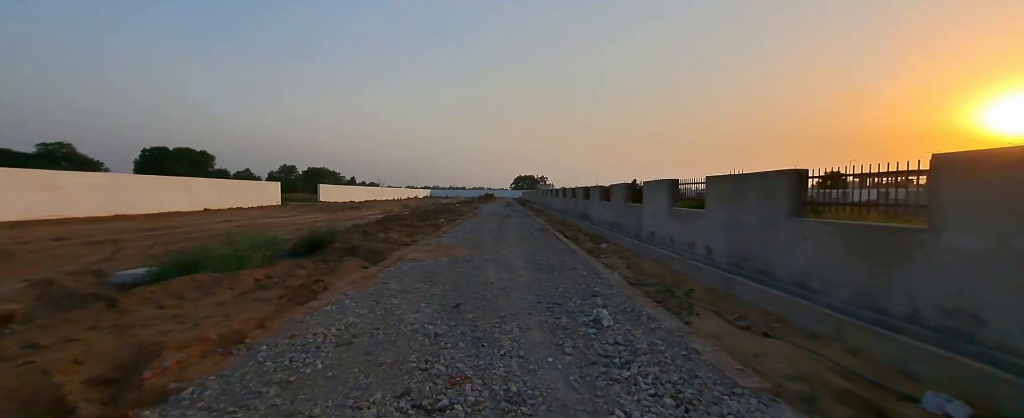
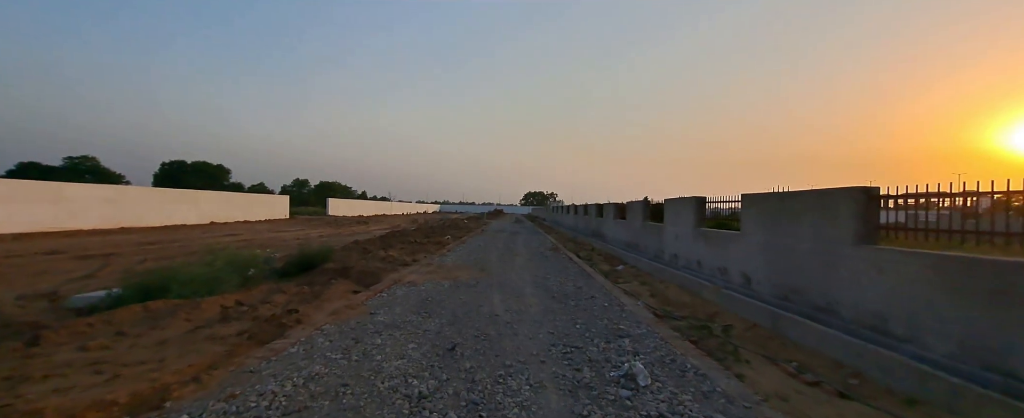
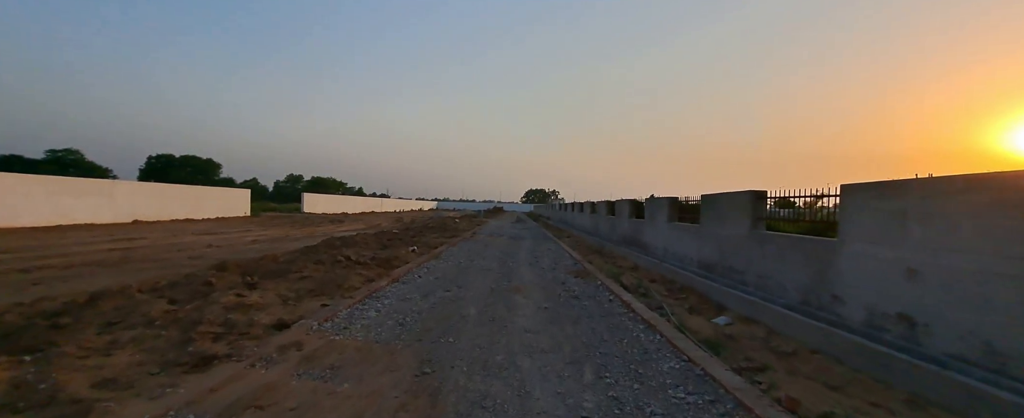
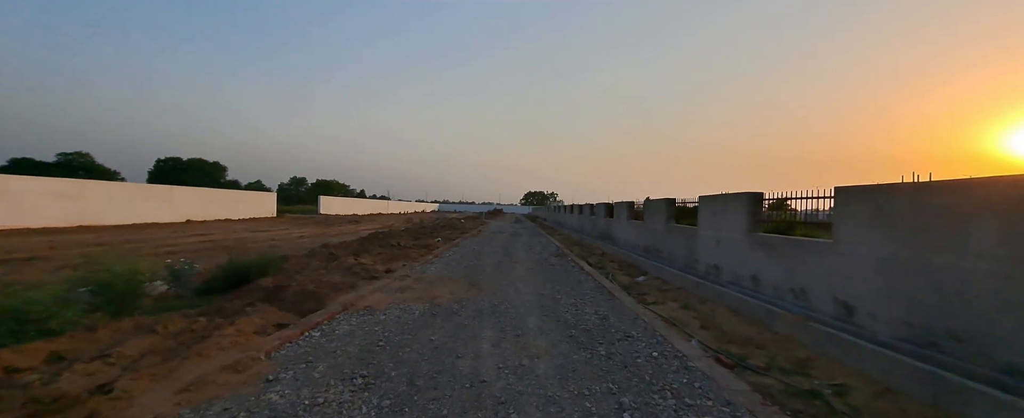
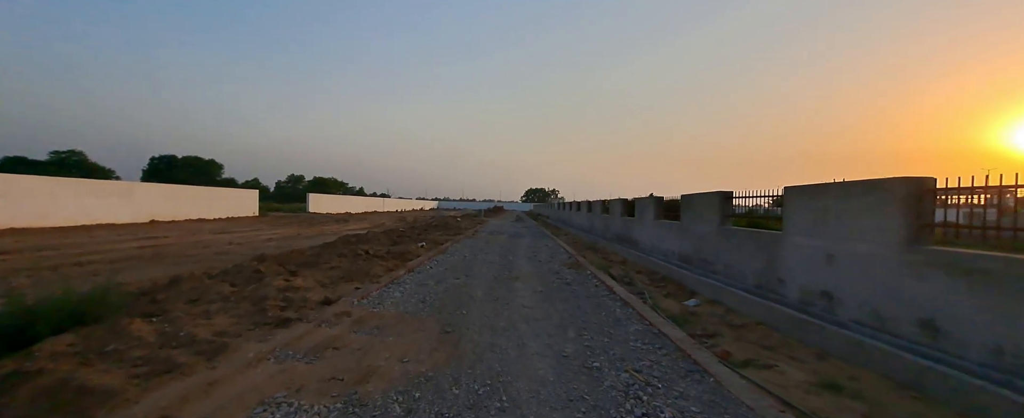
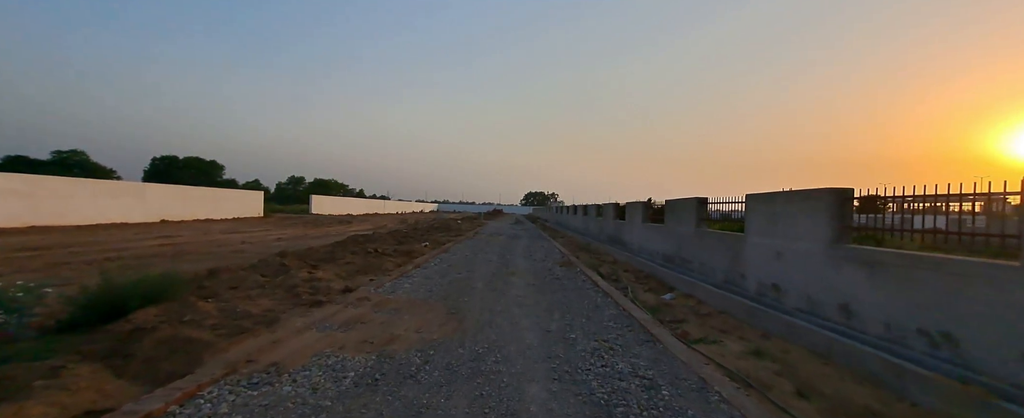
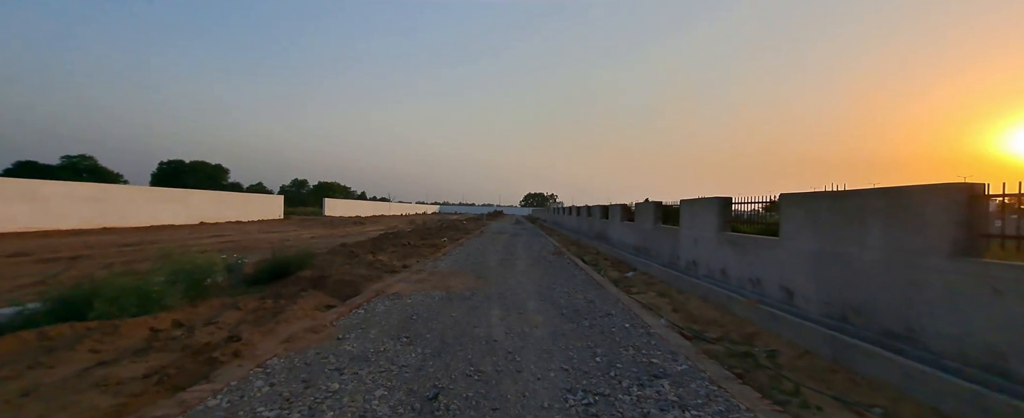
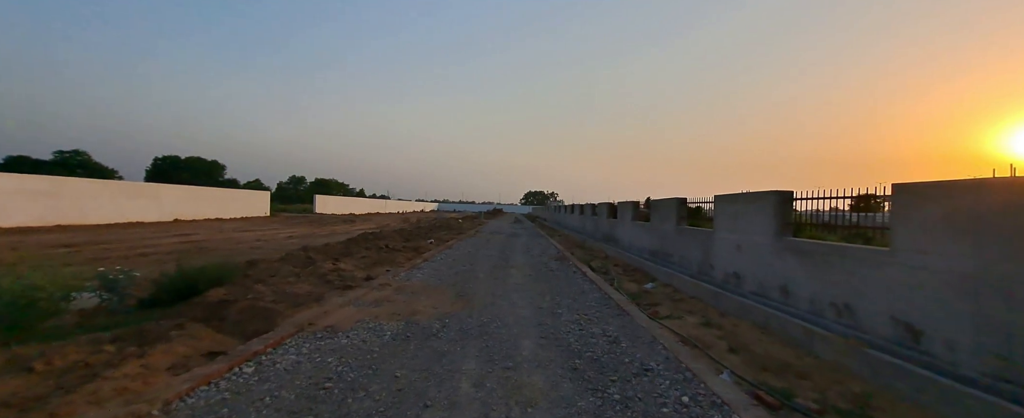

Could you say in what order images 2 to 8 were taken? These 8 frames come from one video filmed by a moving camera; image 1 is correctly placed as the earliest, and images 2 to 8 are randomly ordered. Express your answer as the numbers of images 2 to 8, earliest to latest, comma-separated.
2, 7, 4, 8, 6, 5, 3
